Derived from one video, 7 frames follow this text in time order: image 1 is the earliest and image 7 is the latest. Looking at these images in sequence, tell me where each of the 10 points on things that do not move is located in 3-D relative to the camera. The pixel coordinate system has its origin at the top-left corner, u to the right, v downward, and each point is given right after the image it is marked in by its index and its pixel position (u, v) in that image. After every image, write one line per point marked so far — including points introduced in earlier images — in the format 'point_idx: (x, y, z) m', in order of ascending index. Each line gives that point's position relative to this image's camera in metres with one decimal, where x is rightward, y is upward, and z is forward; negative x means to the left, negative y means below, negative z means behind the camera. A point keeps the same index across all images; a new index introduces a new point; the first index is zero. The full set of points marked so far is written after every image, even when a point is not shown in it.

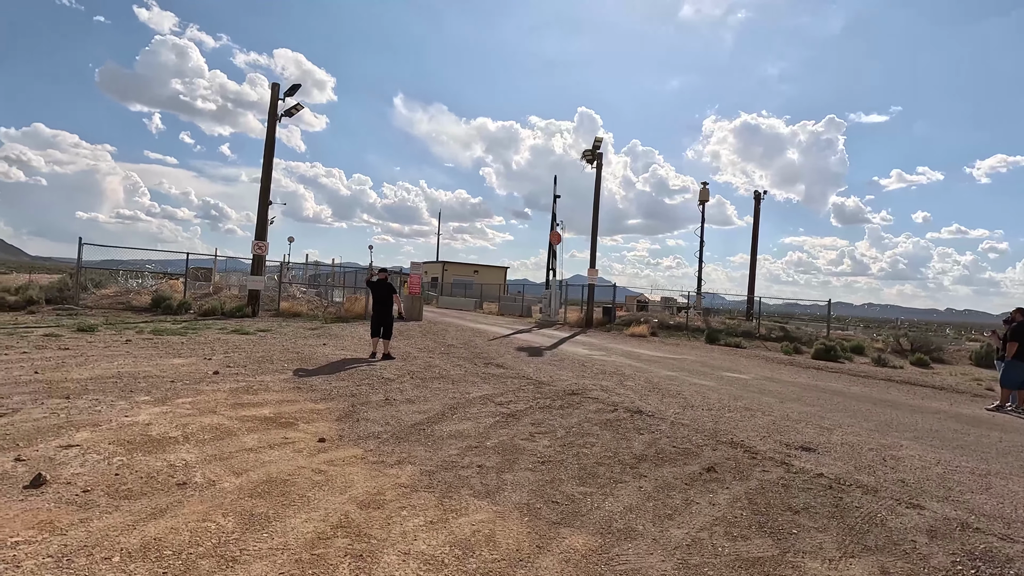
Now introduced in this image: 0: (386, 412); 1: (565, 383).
0: (-1.6, -1.6, +7.4) m
1: (+0.9, -1.6, +9.7) m
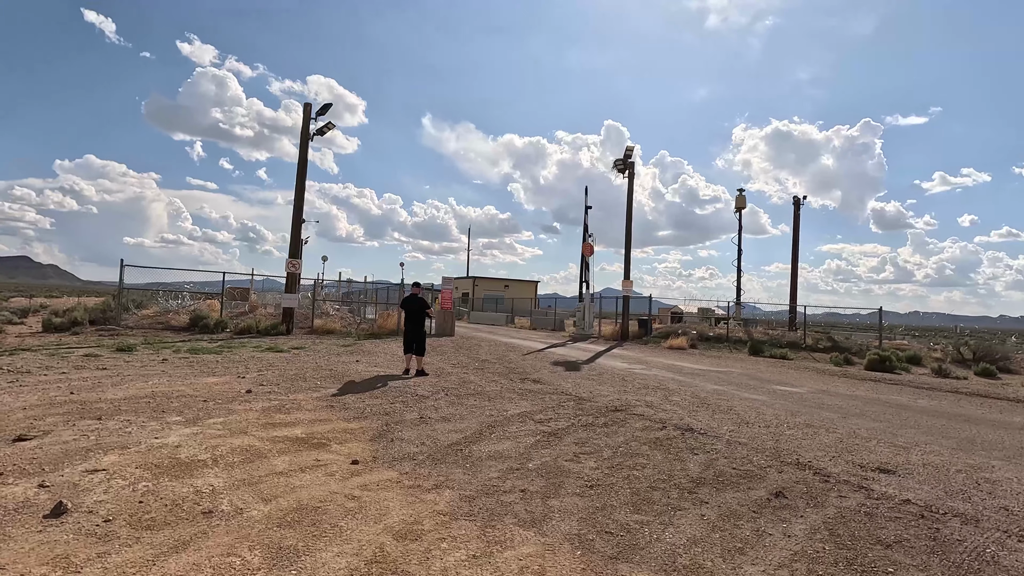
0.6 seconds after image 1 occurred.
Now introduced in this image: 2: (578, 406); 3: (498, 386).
0: (-1.1, -1.7, +7.0) m
1: (+1.5, -1.8, +9.2) m
2: (+1.0, -1.8, +8.7) m
3: (-0.2, -1.7, +10.2) m
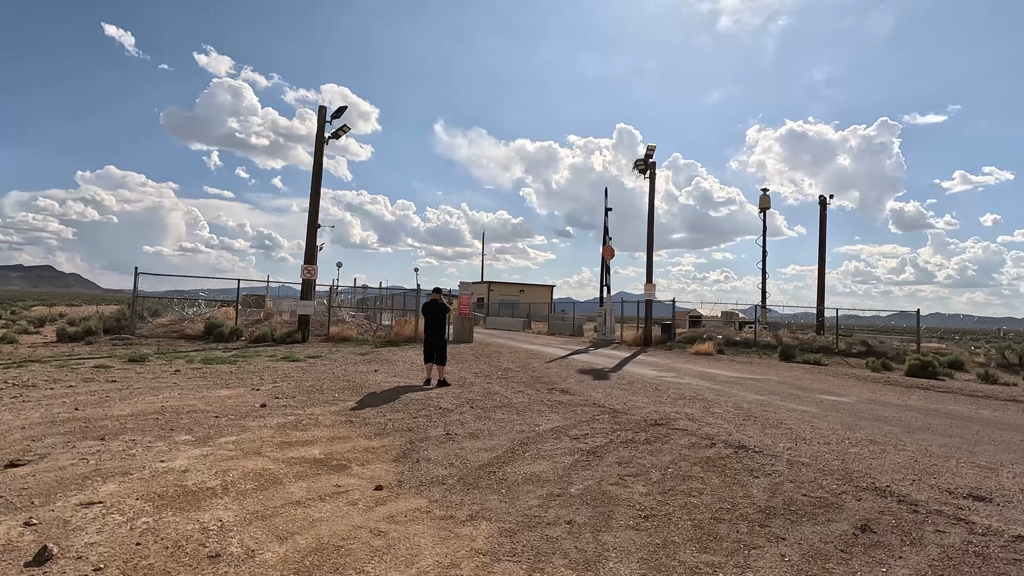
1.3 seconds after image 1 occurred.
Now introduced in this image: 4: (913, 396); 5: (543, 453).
0: (-0.7, -1.8, +6.5) m
1: (+1.9, -1.8, +8.6) m
2: (+1.4, -1.8, +8.0) m
3: (+0.2, -1.8, +9.6) m
4: (+7.7, -2.1, +11.3) m
5: (+0.3, -1.8, +6.4) m
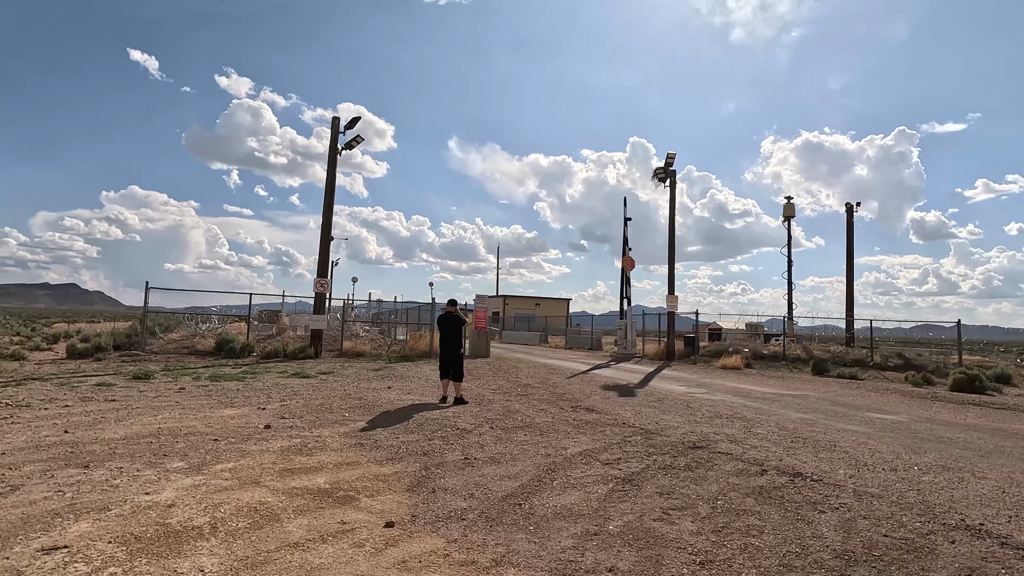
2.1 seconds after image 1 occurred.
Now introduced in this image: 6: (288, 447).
0: (-0.4, -1.9, +5.8) m
1: (+2.3, -1.9, +7.9) m
2: (+1.7, -1.9, +7.3) m
3: (+0.6, -2.0, +8.9) m
4: (+8.1, -2.2, +10.5) m
5: (+0.6, -1.9, +5.8) m
6: (-2.5, -1.8, +6.5) m
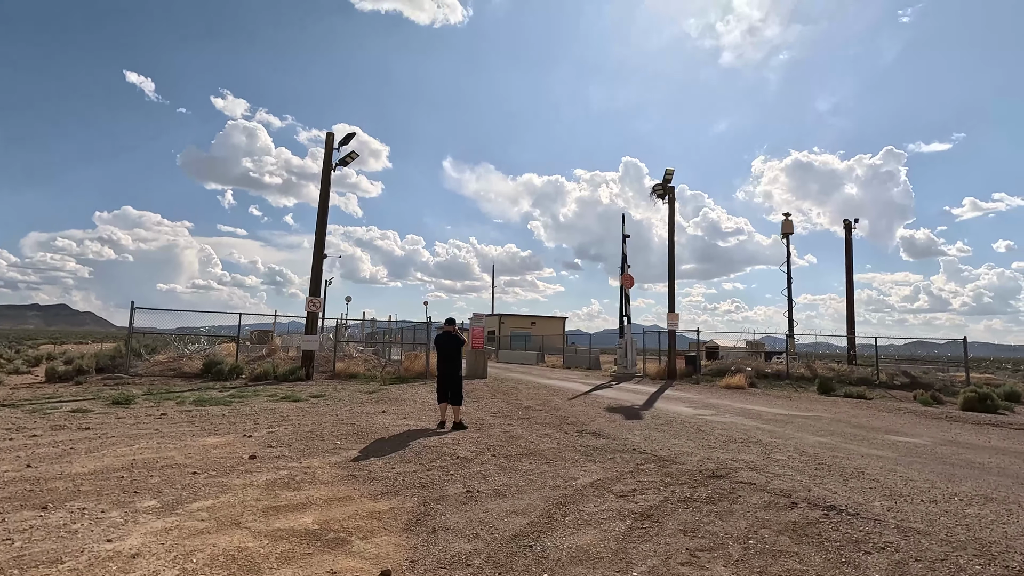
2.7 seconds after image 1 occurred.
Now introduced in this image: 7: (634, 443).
0: (-0.4, -2.0, +5.3) m
1: (+2.3, -2.2, +7.4) m
2: (+1.7, -2.1, +6.8) m
3: (+0.6, -2.2, +8.4) m
4: (+8.2, -2.5, +10.0) m
5: (+0.7, -2.1, +5.3) m
6: (-2.4, -1.9, +5.9) m
7: (+1.8, -2.2, +8.5) m
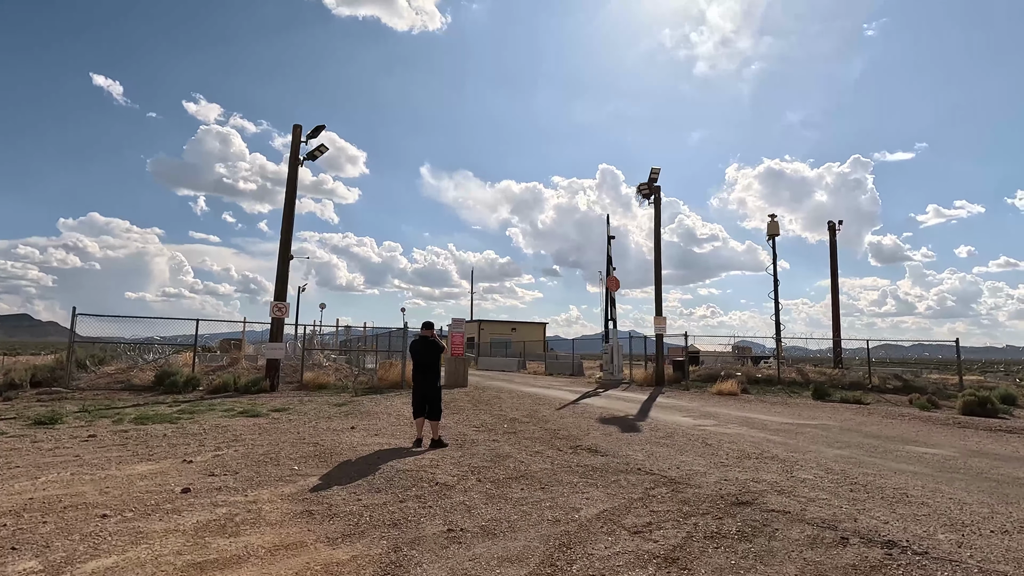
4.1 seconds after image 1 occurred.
0: (-0.4, -2.0, +4.2) m
1: (+2.2, -2.1, +6.4) m
2: (+1.6, -2.1, +5.8) m
3: (+0.4, -2.2, +7.3) m
4: (+7.9, -2.4, +9.2) m
5: (+0.6, -2.0, +4.2) m
6: (-2.5, -1.9, +4.8) m
7: (+1.6, -2.2, +7.5) m
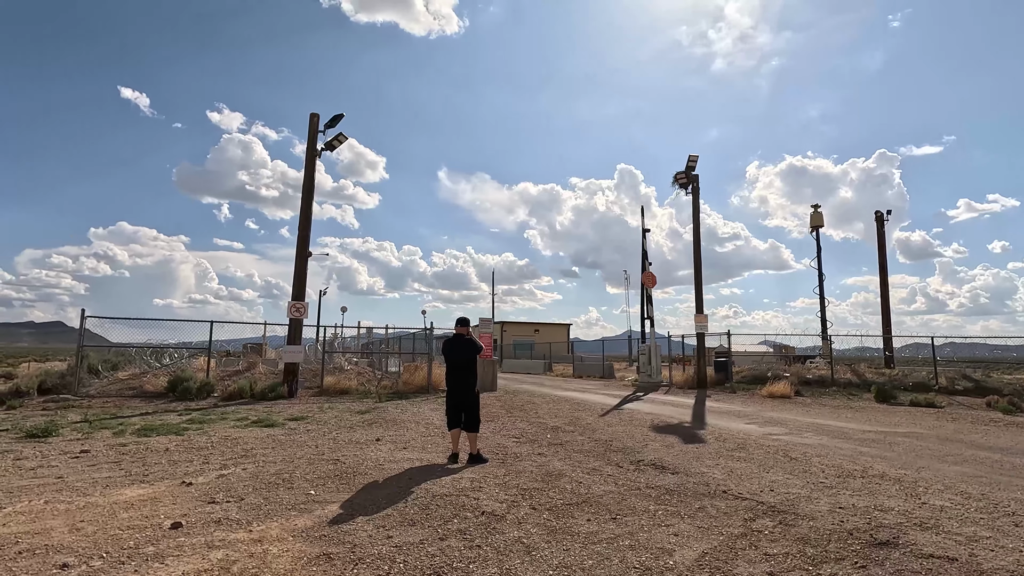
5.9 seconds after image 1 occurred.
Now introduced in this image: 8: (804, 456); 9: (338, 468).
0: (+0.1, -1.8, +3.0) m
1: (+2.7, -1.9, +5.1) m
2: (+2.2, -1.9, +4.6) m
3: (+1.0, -2.0, +6.1) m
4: (+8.6, -2.2, +7.8) m
5: (+1.1, -1.8, +3.0) m
6: (-2.0, -1.8, +3.7) m
7: (+2.2, -2.0, +6.2) m
8: (+3.7, -2.1, +7.5) m
9: (-2.0, -2.0, +6.6) m
